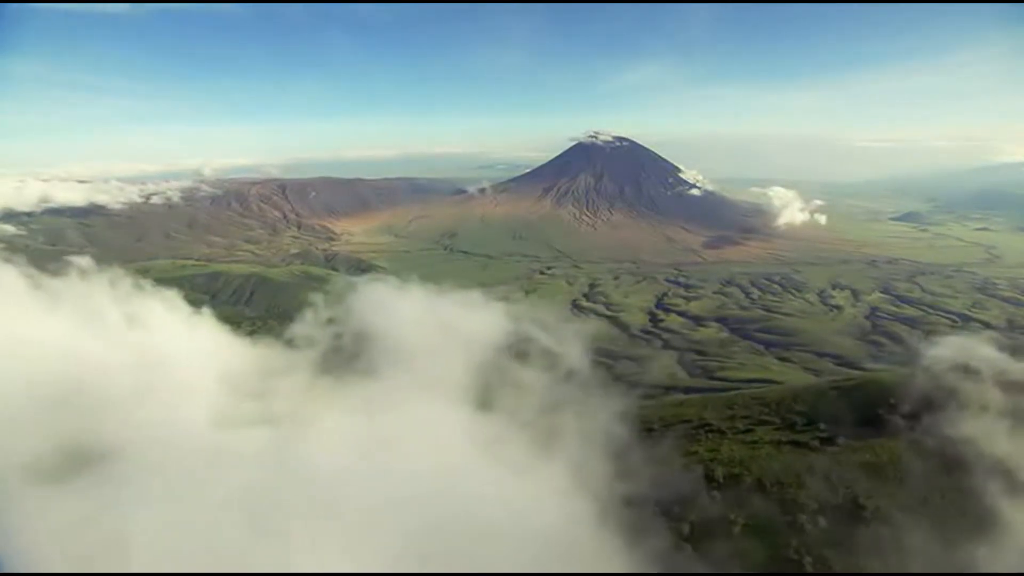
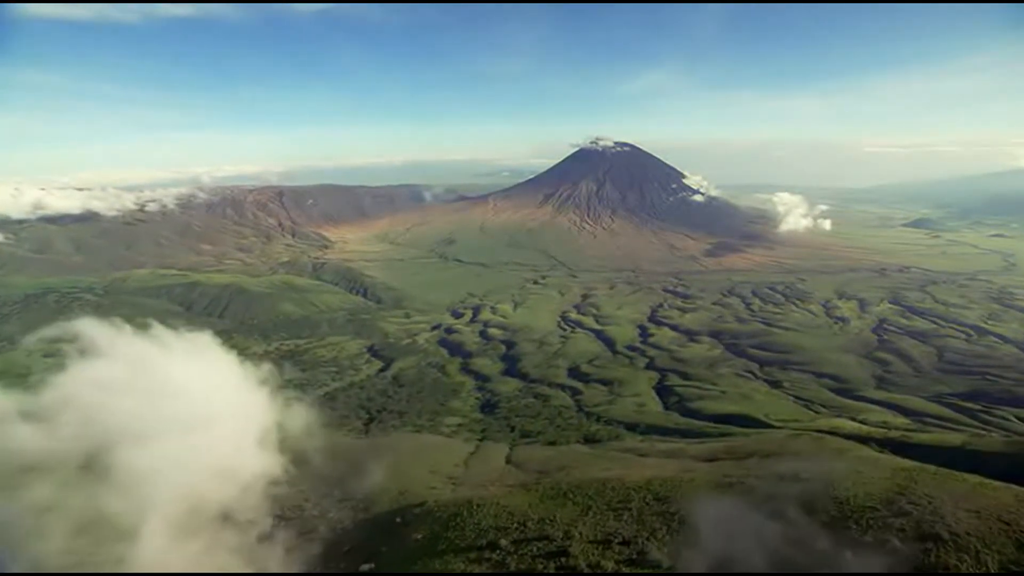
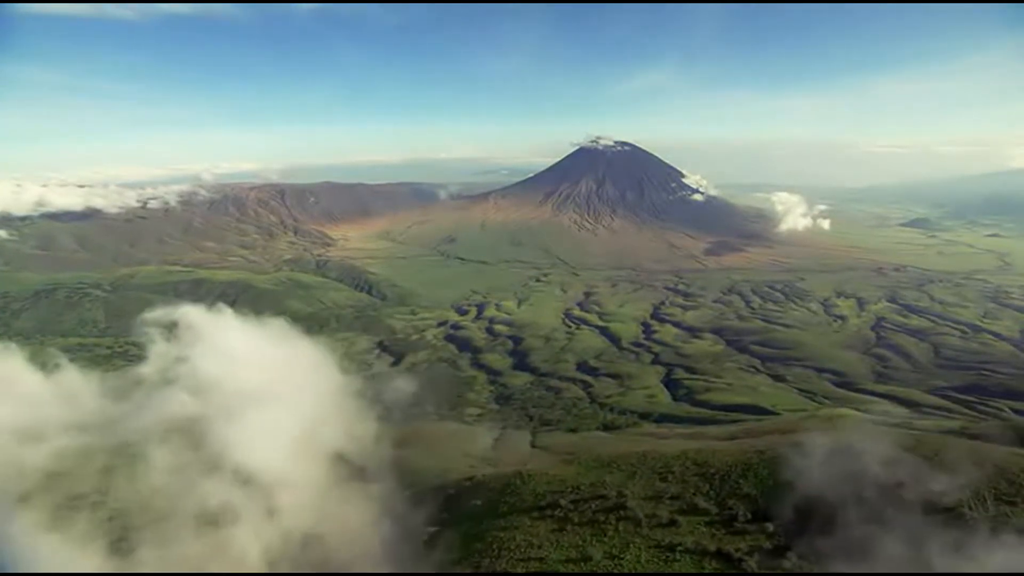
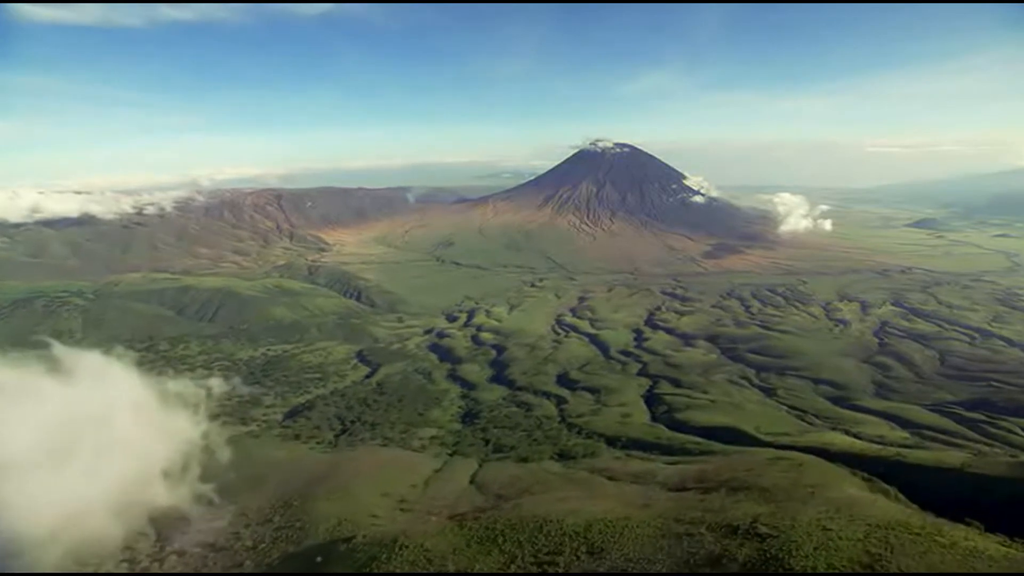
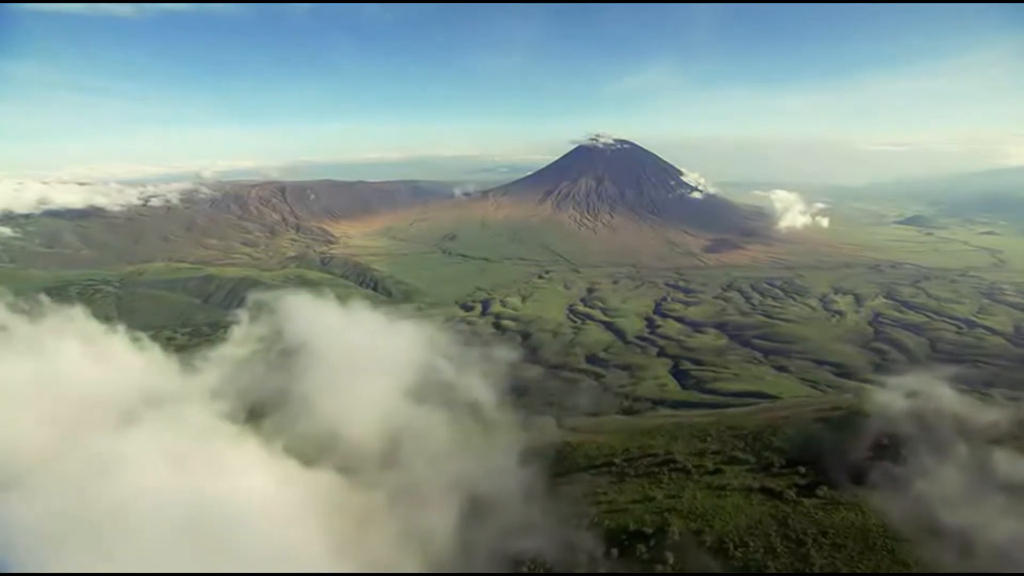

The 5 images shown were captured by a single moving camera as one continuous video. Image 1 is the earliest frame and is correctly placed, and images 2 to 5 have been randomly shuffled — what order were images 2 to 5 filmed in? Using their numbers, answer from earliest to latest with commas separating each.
5, 3, 2, 4
